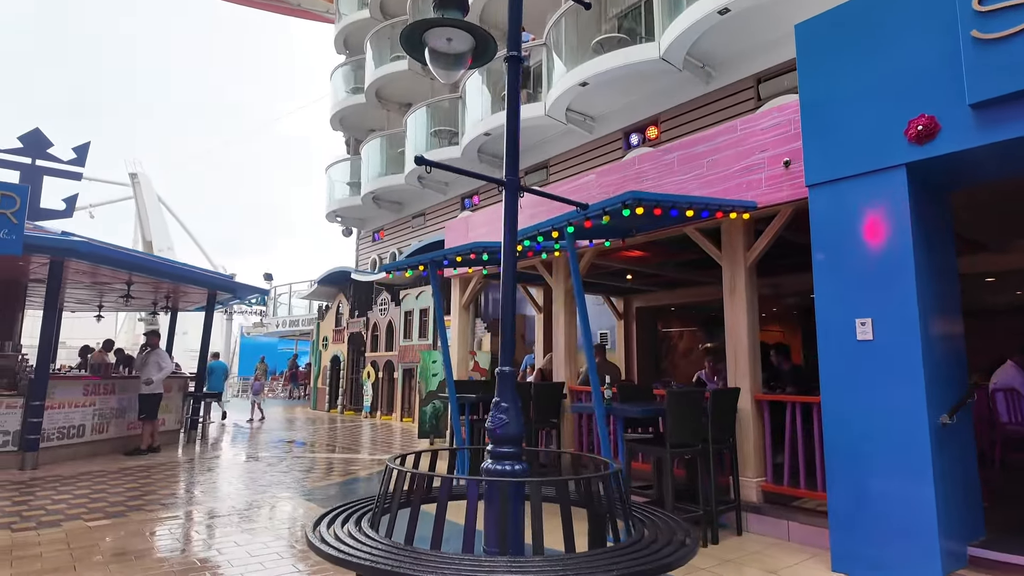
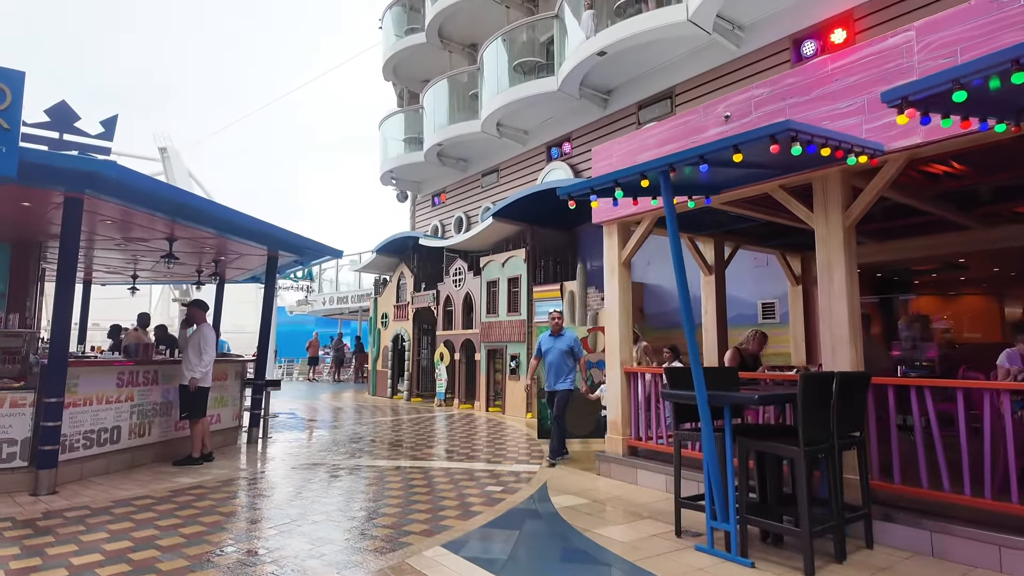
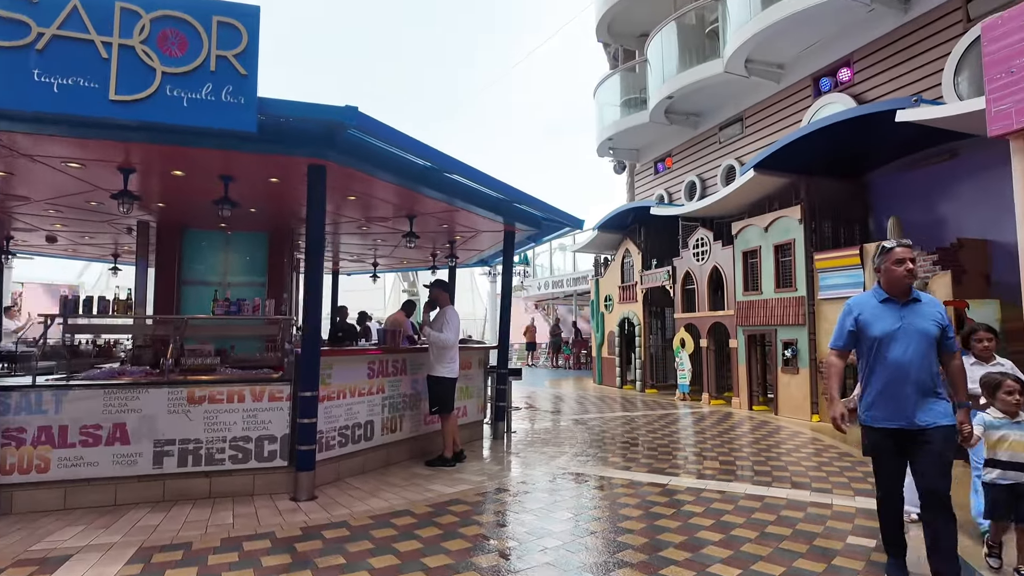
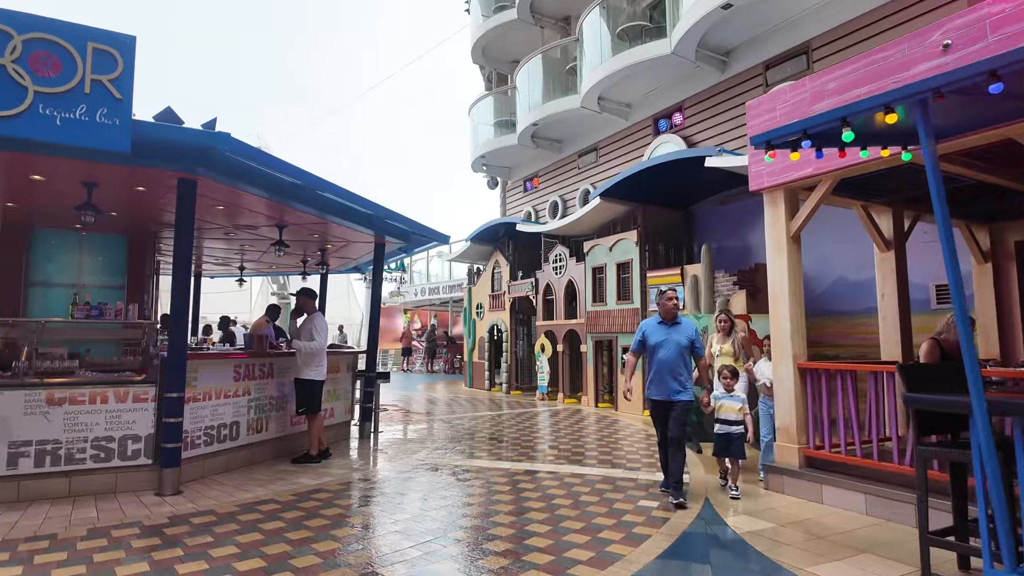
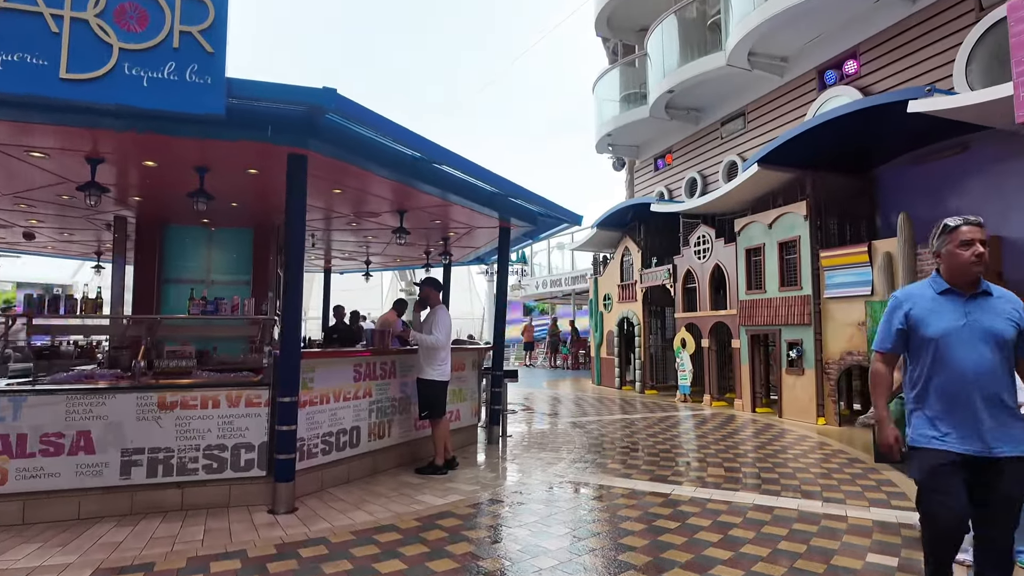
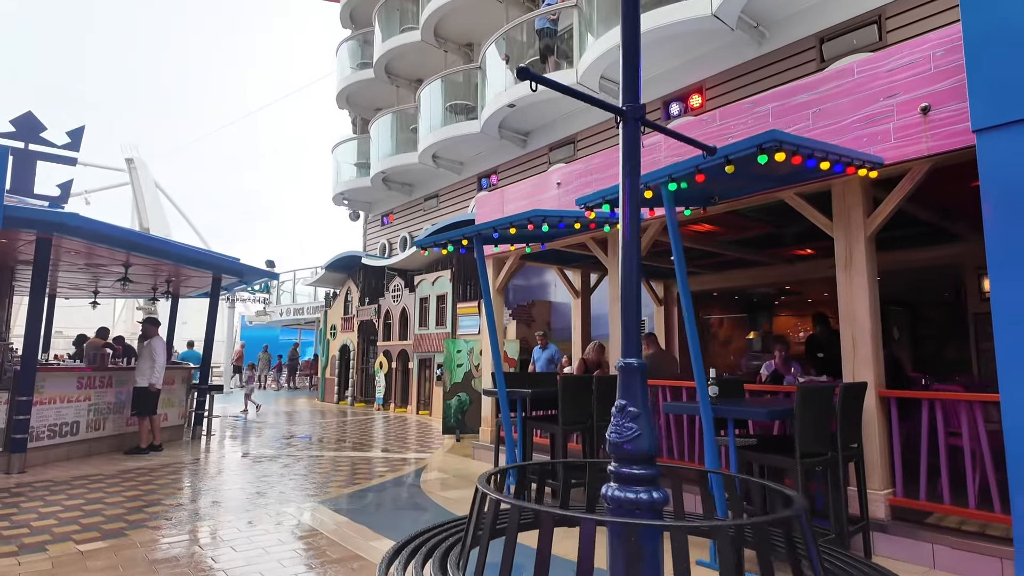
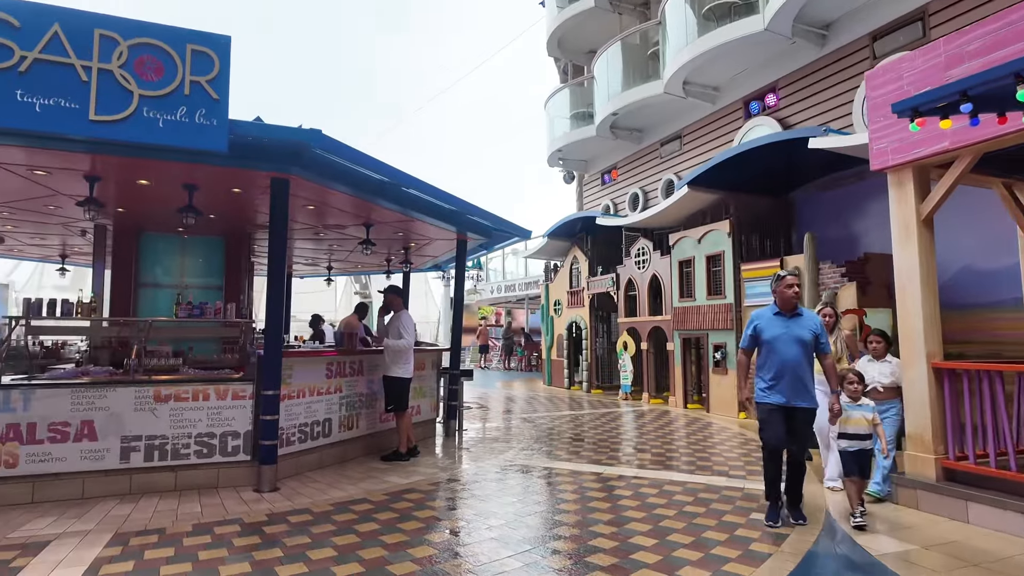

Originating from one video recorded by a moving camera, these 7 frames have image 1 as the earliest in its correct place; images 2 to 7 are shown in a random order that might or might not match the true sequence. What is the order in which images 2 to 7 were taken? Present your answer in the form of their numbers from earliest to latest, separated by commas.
6, 2, 4, 7, 3, 5
